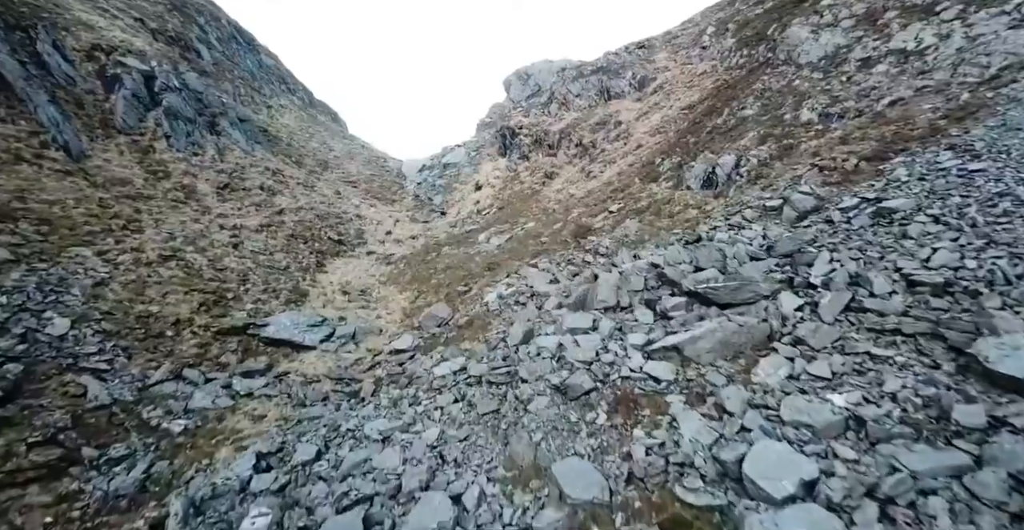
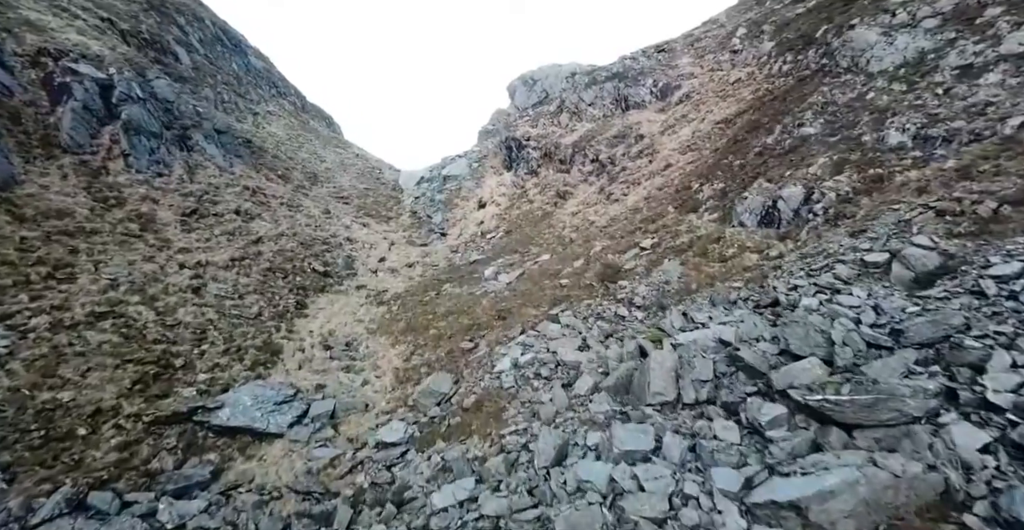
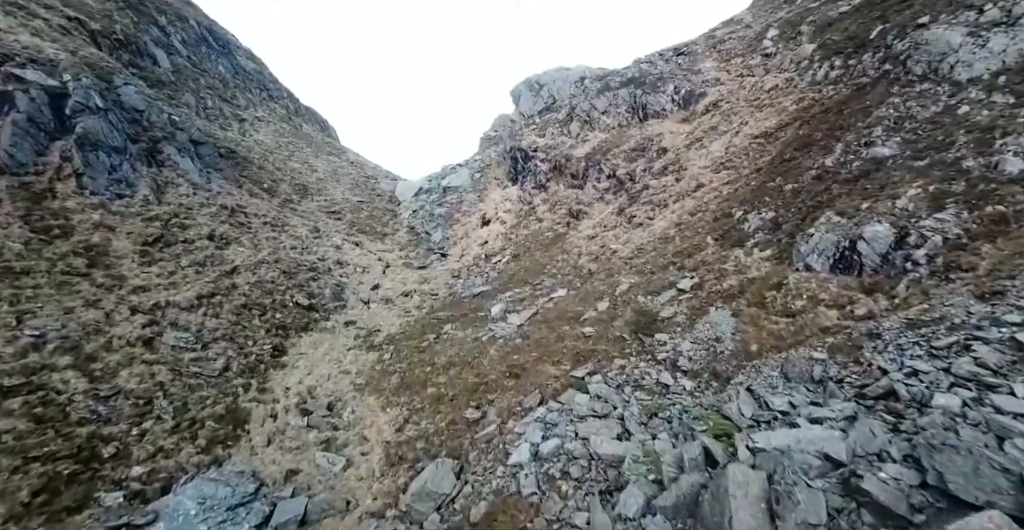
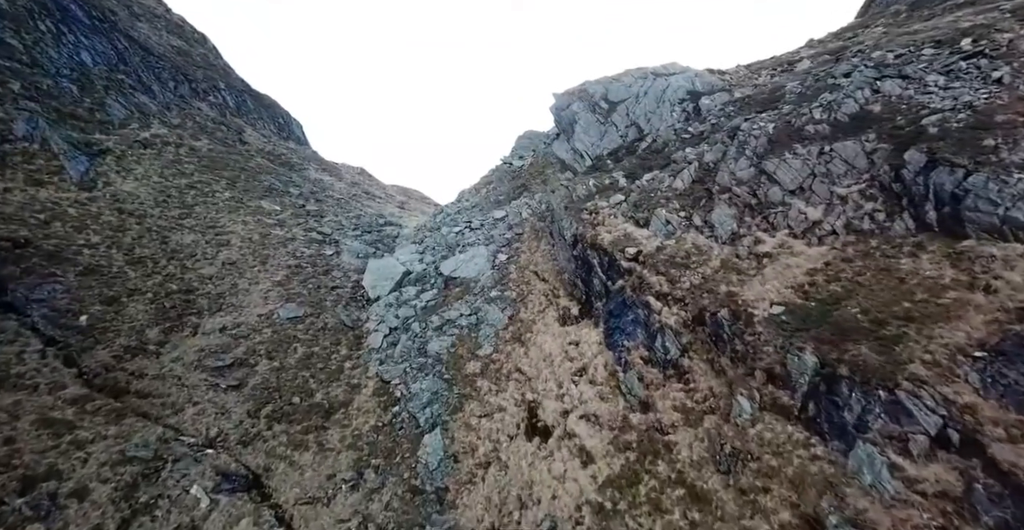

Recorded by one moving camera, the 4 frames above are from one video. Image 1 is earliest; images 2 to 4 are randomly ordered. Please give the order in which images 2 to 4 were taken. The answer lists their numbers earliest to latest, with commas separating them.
2, 3, 4
